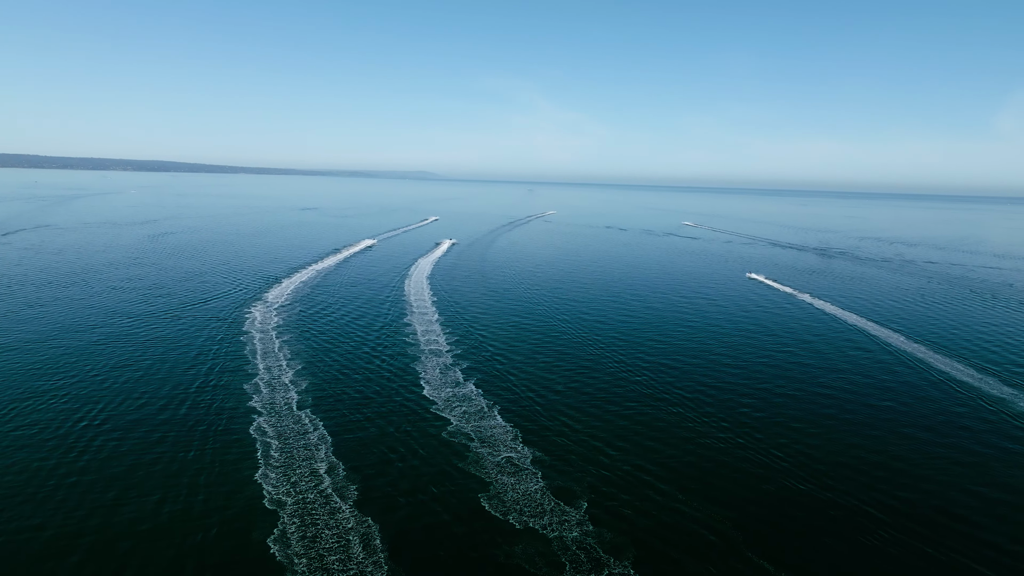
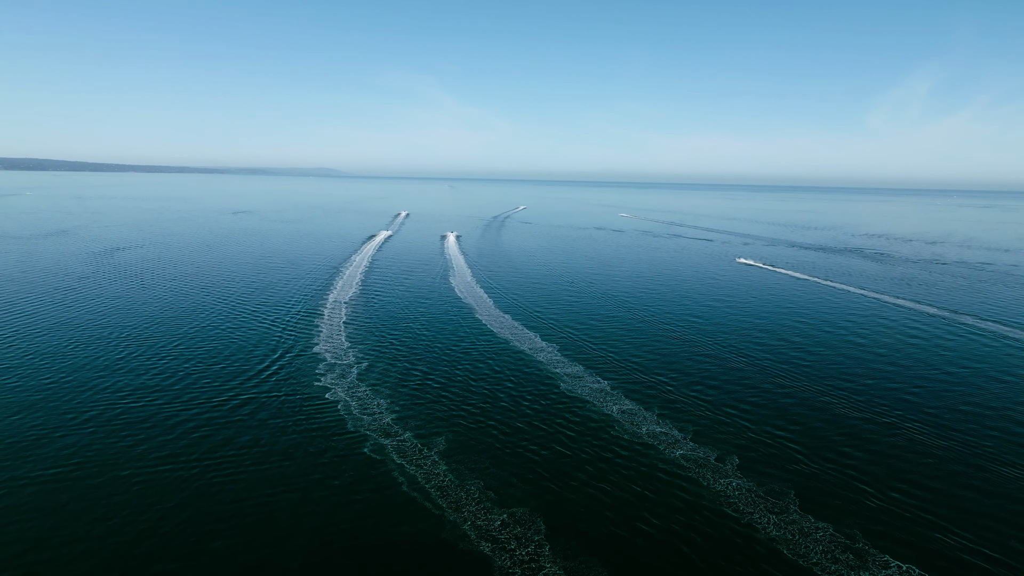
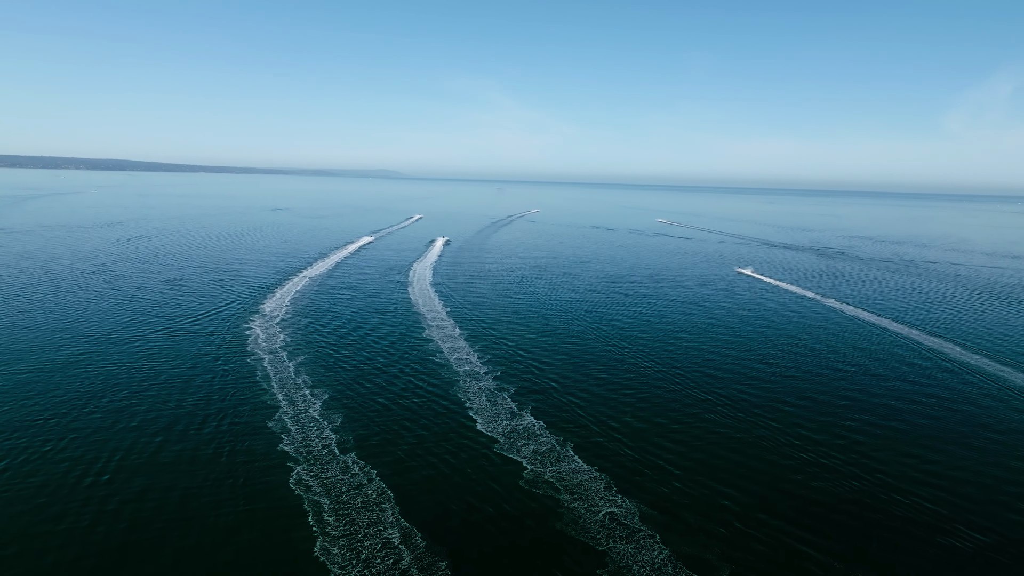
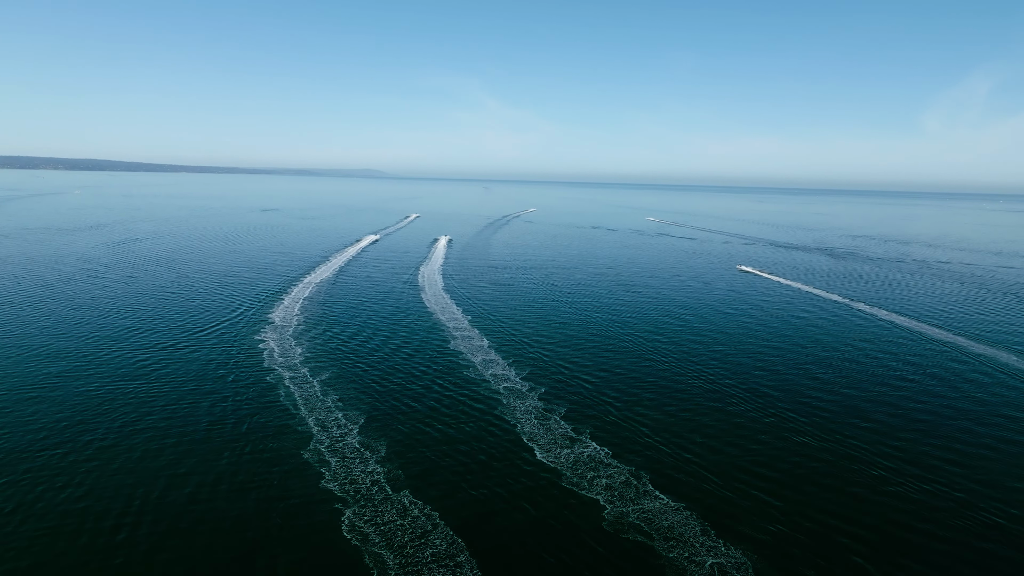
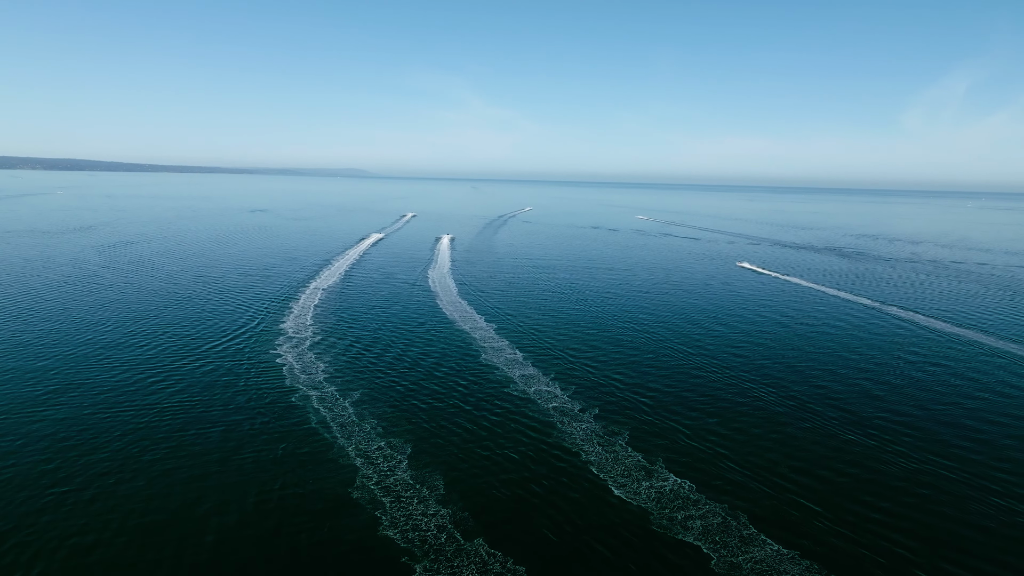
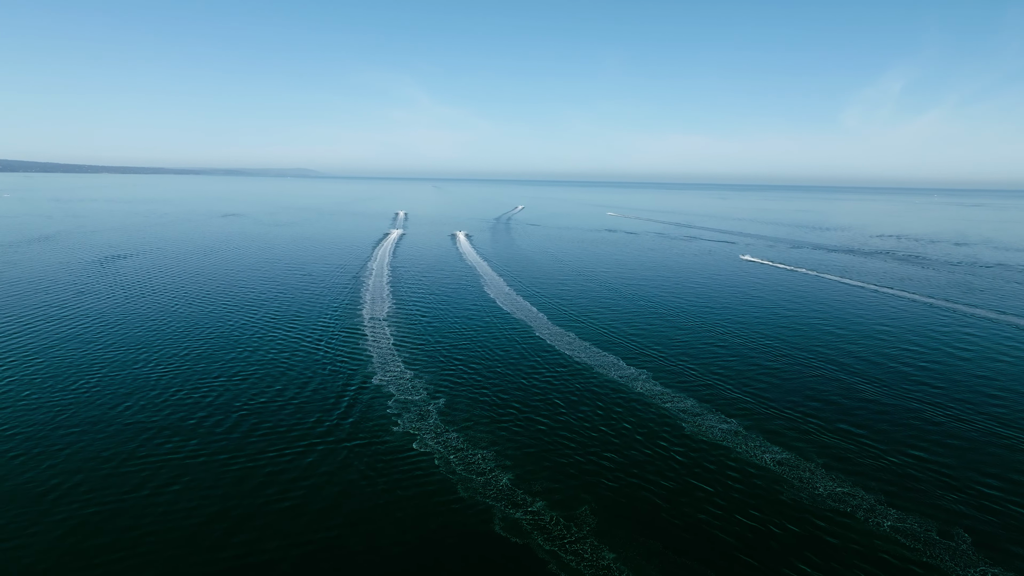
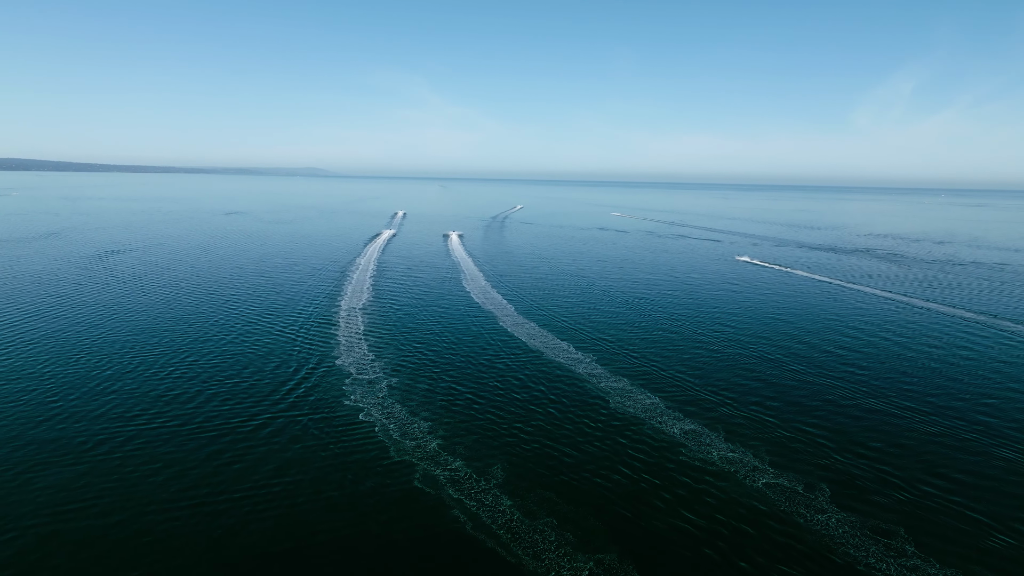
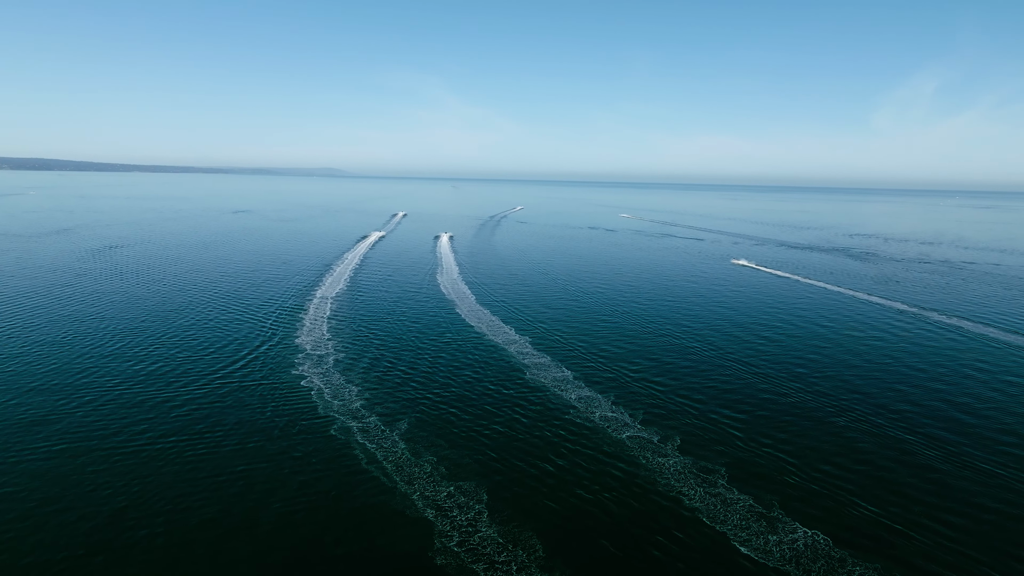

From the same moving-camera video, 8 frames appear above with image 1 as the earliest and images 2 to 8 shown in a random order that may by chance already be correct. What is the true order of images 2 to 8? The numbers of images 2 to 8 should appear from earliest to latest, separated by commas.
3, 4, 5, 8, 2, 7, 6
